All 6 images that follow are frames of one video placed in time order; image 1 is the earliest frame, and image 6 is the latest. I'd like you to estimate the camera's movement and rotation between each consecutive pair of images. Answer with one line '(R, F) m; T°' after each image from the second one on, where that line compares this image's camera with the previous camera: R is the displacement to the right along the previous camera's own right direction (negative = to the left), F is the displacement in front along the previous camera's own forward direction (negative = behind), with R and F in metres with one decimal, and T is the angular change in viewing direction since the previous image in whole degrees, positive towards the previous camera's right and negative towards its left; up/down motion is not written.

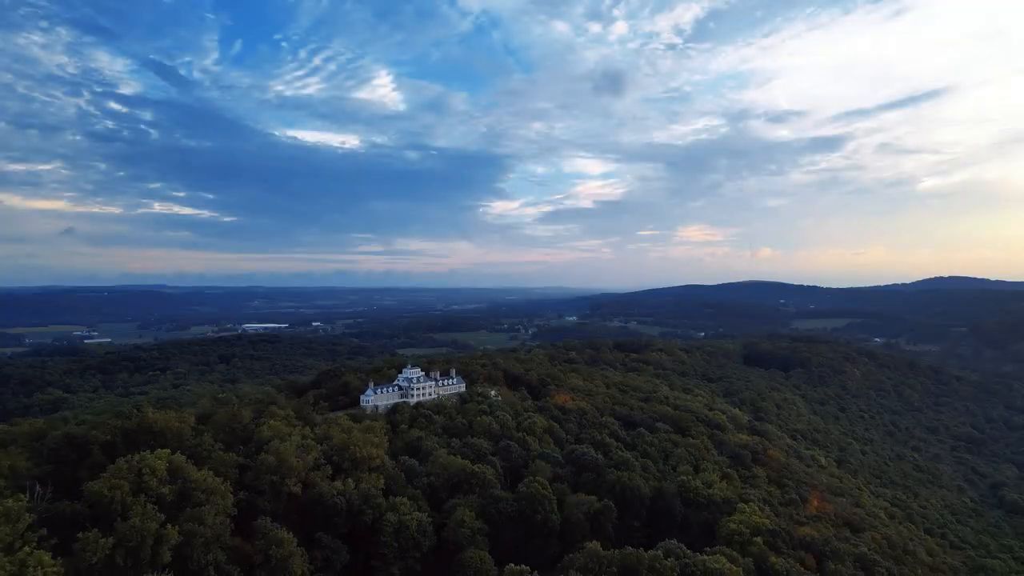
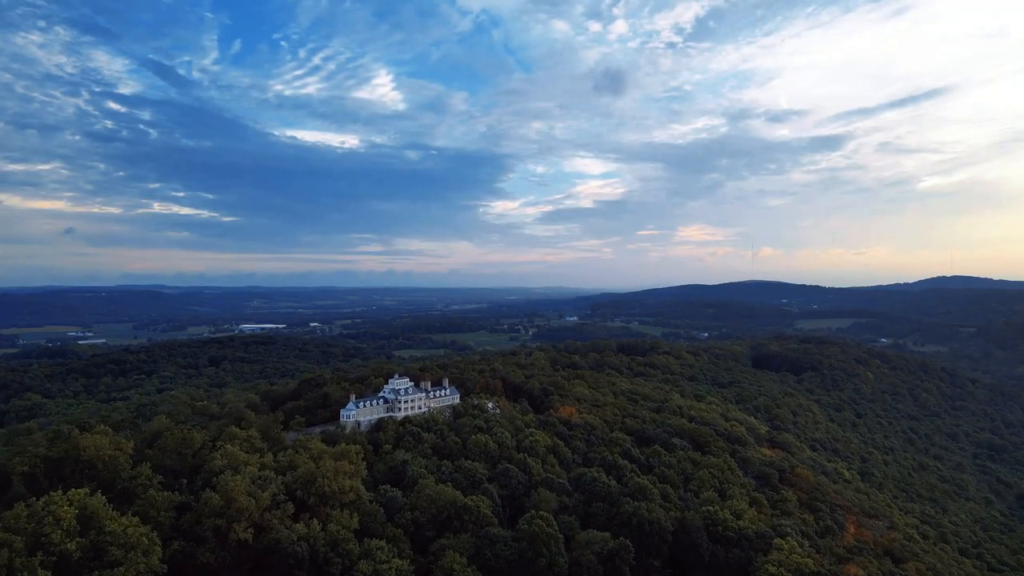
(0.0, +4.3) m; 0°
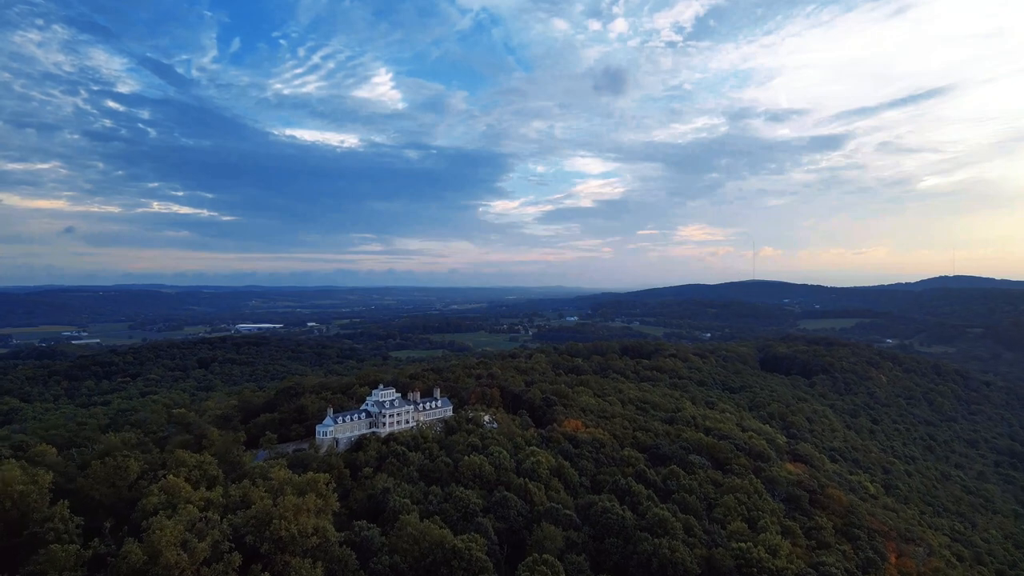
(0.0, +4.0) m; 0°
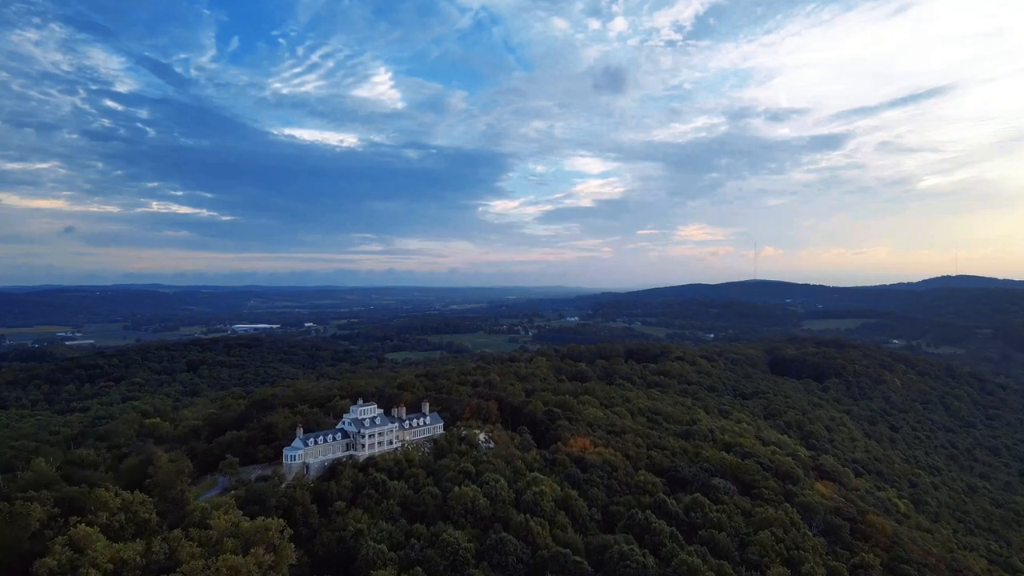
(0.0, +4.1) m; 0°
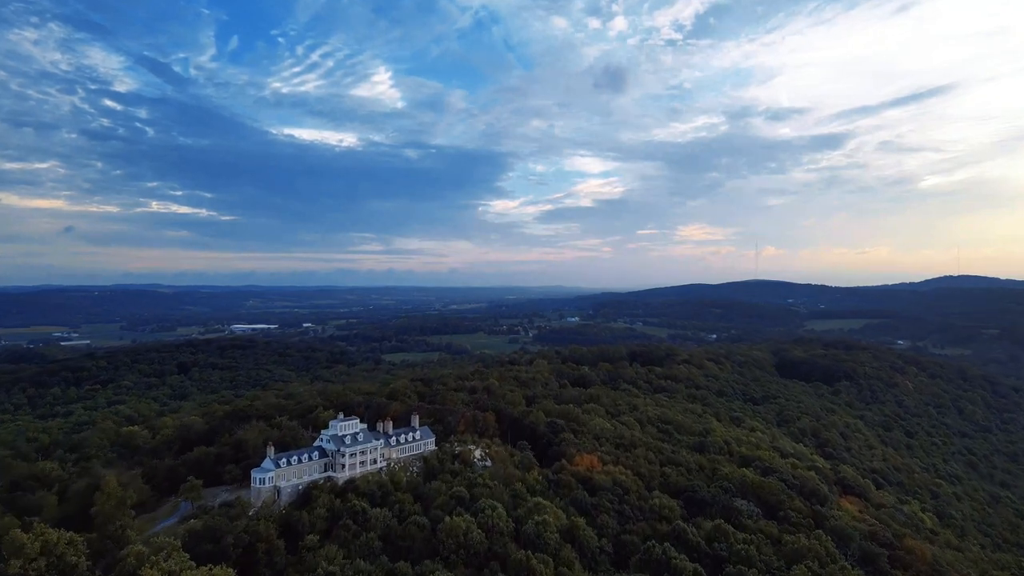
(0.0, +3.0) m; 0°
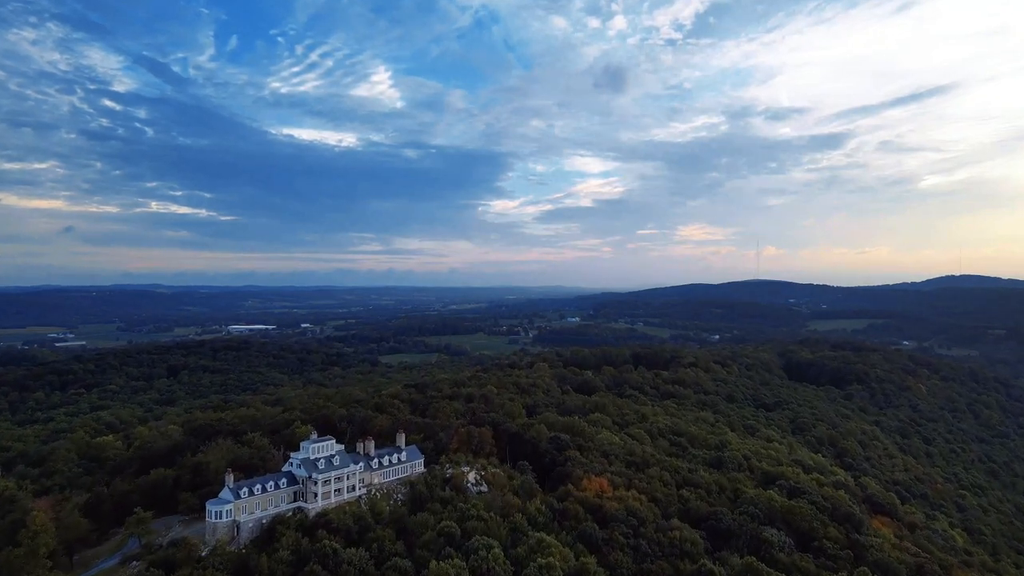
(0.0, +3.2) m; 0°
